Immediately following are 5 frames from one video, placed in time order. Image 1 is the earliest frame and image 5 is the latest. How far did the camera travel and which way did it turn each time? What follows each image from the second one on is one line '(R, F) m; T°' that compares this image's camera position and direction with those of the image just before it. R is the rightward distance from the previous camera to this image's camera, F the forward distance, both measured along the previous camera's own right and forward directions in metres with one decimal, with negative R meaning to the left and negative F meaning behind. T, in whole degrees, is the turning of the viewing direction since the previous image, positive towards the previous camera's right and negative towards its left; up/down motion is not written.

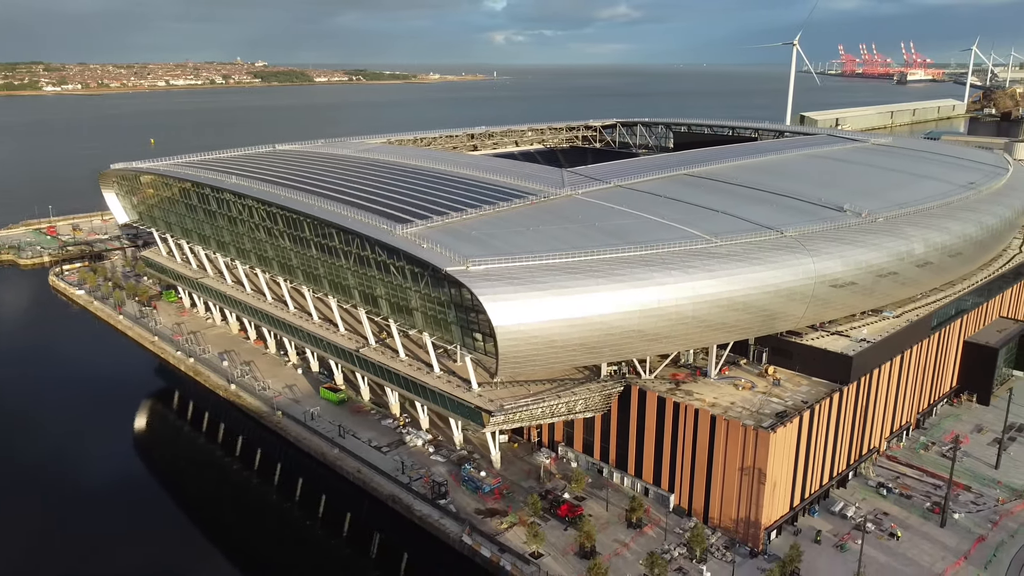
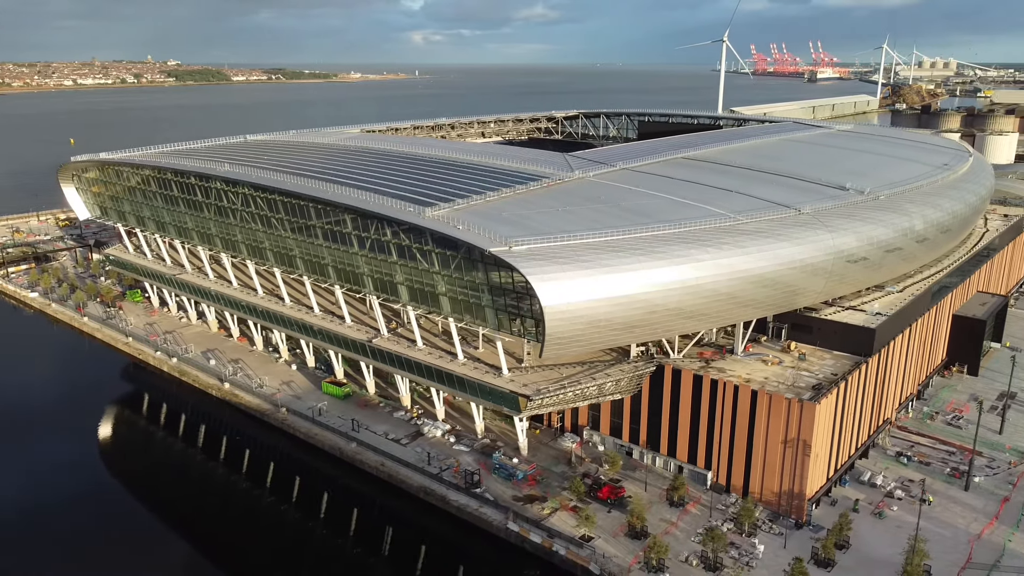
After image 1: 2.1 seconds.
(-4.9, +1.0) m; +5°
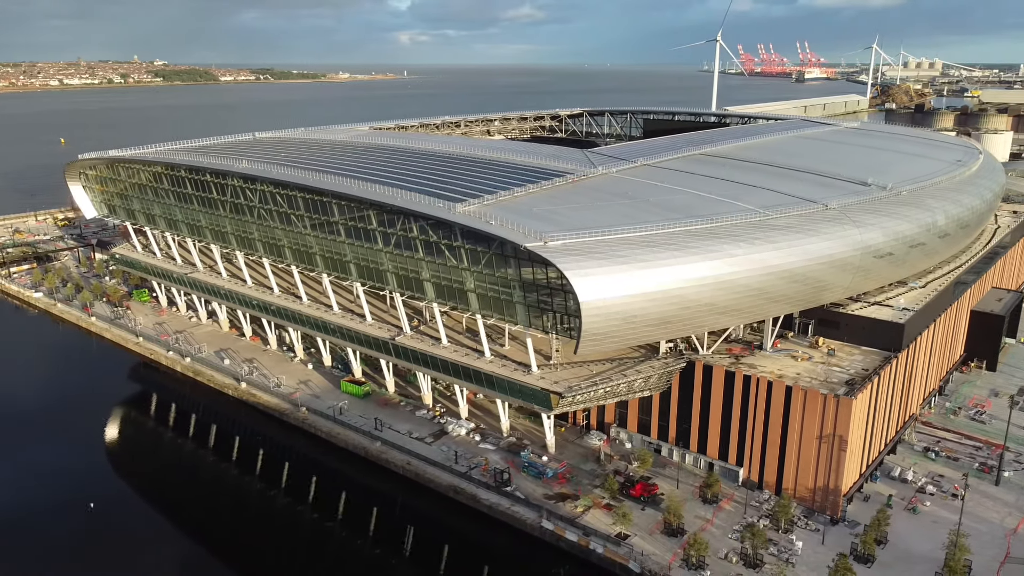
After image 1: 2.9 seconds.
(-1.9, +0.4) m; +1°
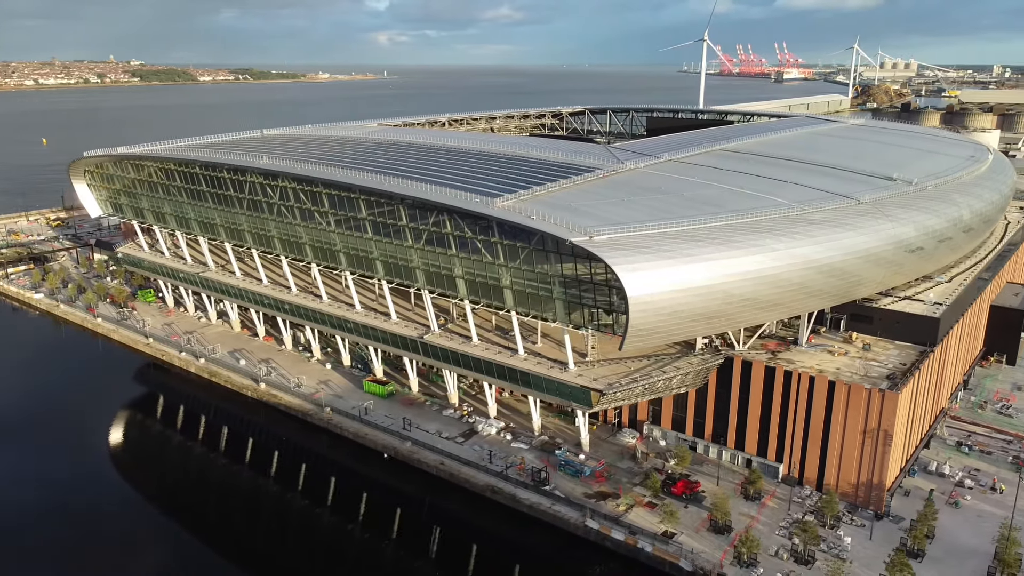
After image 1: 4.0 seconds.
(-2.6, +0.6) m; +1°
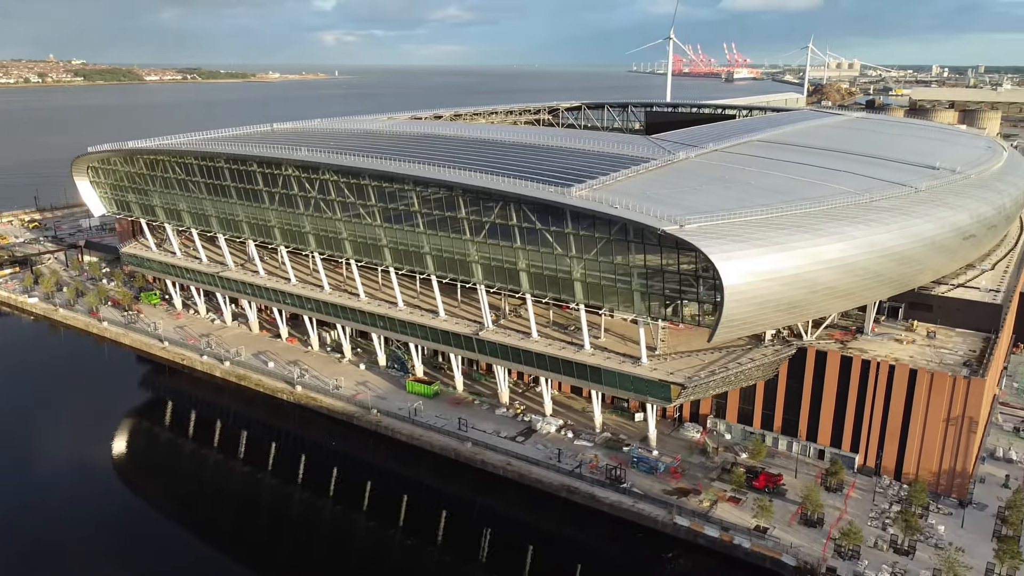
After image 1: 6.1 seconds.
(-5.3, +1.4) m; +3°
